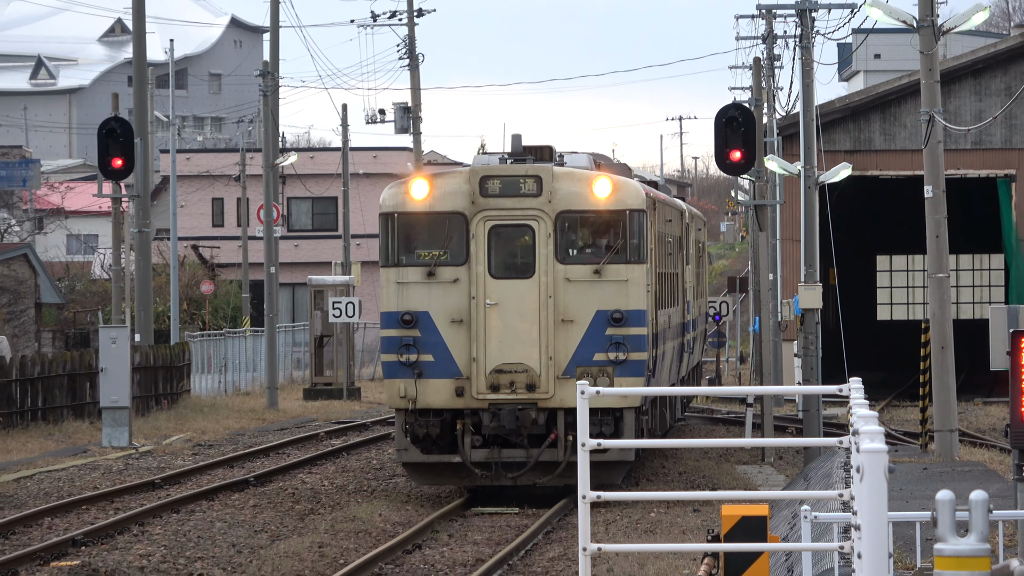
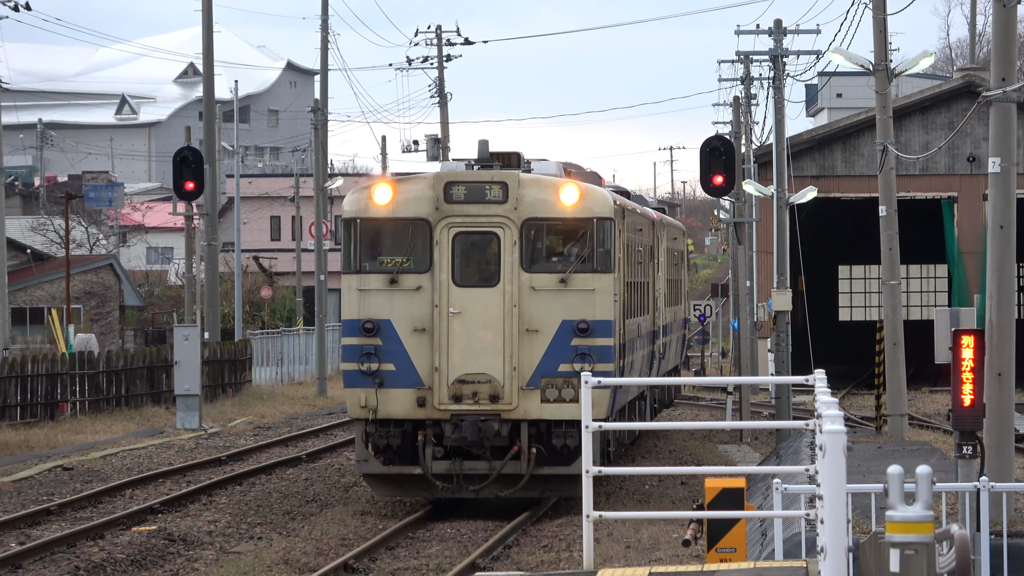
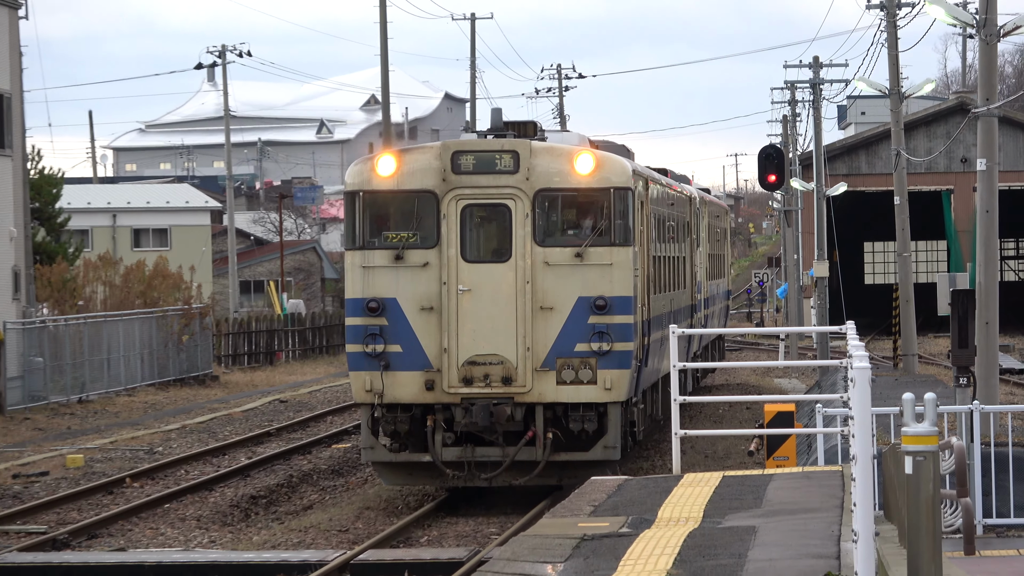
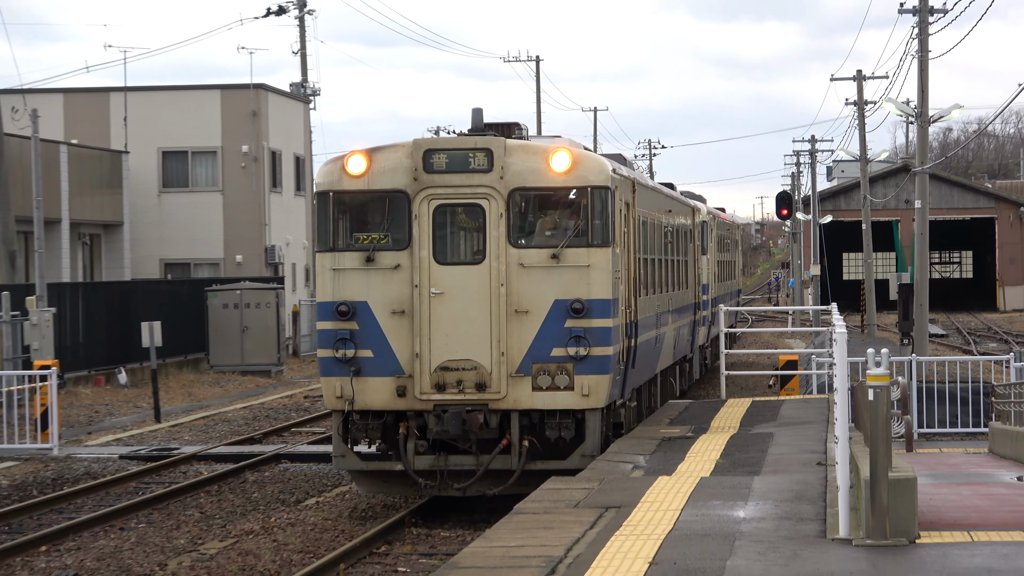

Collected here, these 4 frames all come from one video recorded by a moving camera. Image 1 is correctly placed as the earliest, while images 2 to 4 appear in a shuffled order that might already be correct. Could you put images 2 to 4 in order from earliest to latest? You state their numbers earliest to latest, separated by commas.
2, 3, 4
